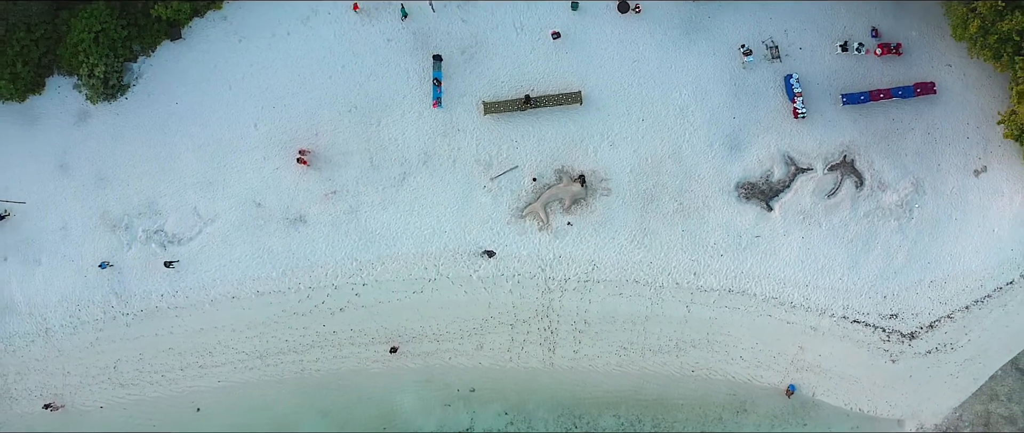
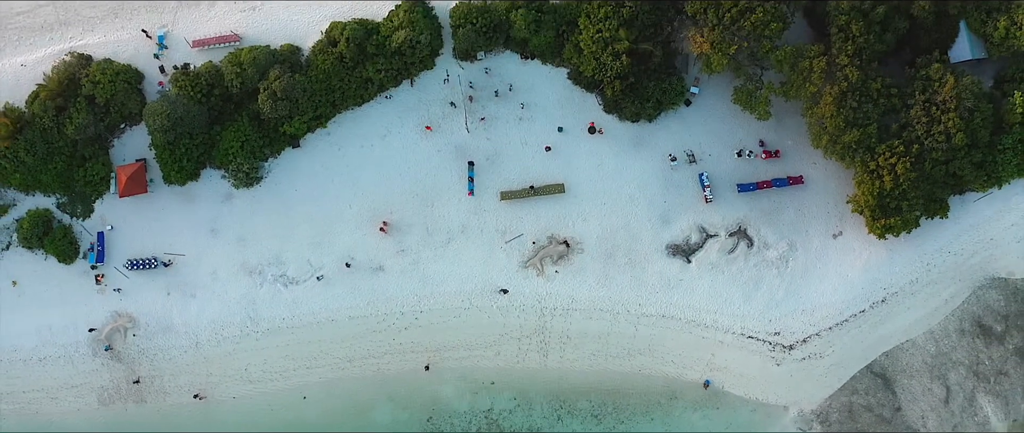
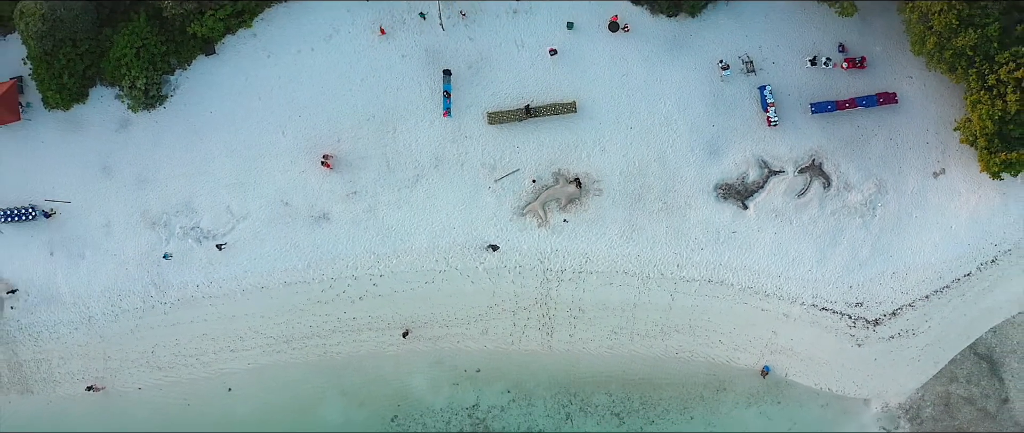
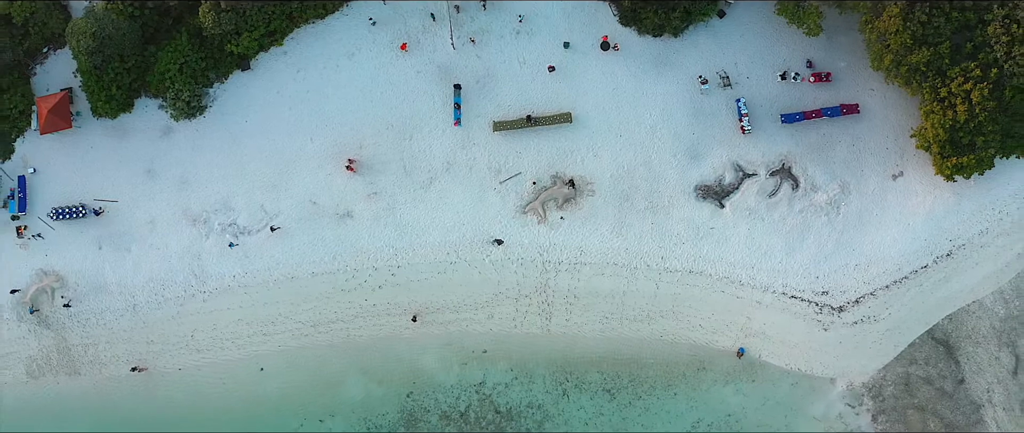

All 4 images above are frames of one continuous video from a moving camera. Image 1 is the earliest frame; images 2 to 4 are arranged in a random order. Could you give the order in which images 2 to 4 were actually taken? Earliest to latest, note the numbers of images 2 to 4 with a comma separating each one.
3, 4, 2
